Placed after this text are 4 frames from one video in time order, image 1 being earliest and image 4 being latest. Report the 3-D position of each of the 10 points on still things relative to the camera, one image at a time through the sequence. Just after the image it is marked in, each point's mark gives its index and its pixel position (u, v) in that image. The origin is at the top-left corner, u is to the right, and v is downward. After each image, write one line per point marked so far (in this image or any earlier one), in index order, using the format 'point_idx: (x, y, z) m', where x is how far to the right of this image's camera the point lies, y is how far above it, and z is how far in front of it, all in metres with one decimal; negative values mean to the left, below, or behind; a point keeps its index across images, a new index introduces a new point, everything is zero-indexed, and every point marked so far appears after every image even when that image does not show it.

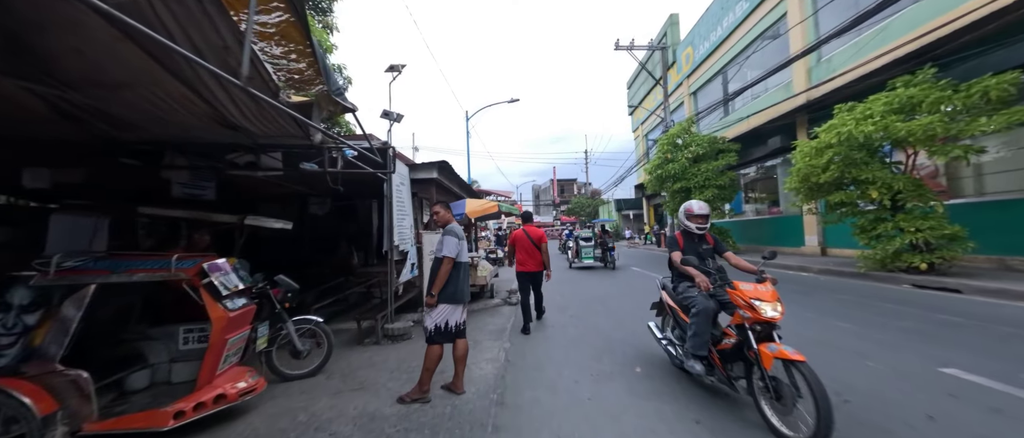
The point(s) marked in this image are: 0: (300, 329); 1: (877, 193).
0: (-2.9, -1.5, +4.3) m
1: (+9.8, +0.7, +8.4) m
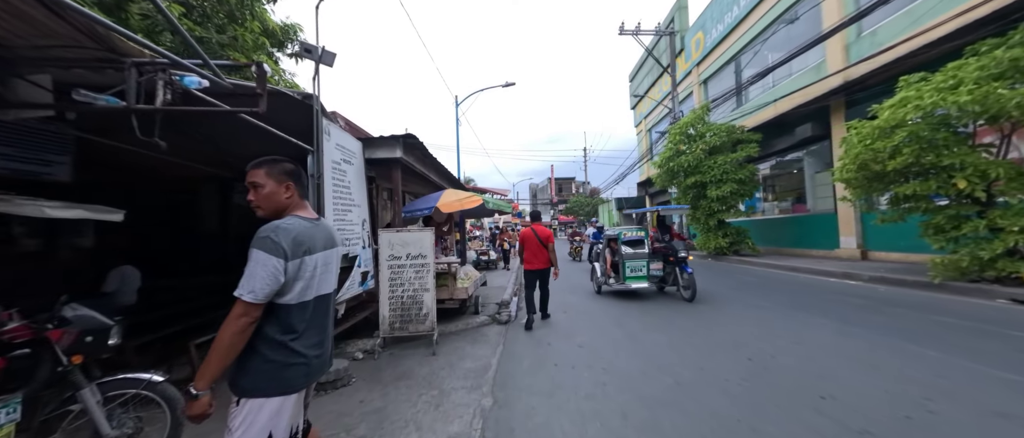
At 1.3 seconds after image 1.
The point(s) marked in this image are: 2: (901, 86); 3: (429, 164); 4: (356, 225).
0: (-3.1, -1.4, +2.4) m
1: (+9.6, +0.8, +6.6) m
2: (+9.4, +3.2, +7.6) m
3: (-1.9, +1.2, +6.9) m
4: (-2.4, -0.1, +4.8) m
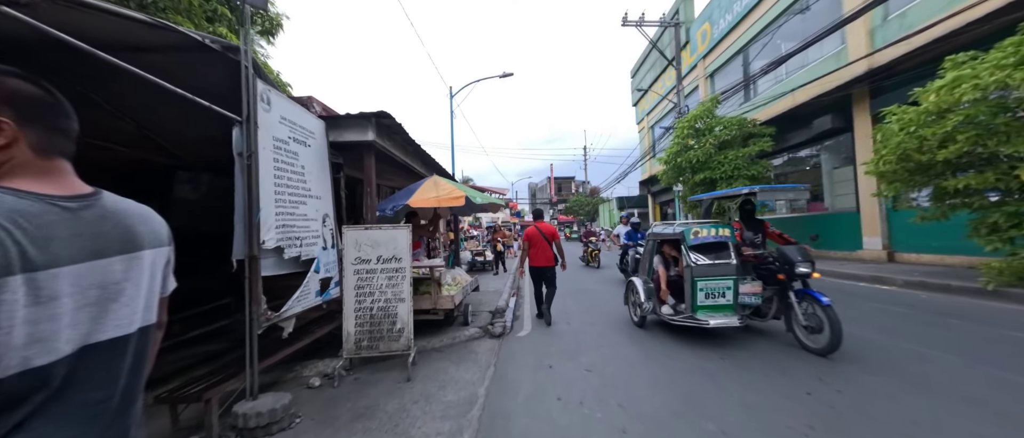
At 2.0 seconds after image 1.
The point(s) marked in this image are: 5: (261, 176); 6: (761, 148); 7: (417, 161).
0: (-3.2, -1.3, +1.5) m
1: (+9.5, +0.8, +5.7) m
2: (+9.4, +3.3, +6.7) m
3: (-2.0, +1.3, +6.0) m
4: (-2.5, 0.0, +3.9) m
5: (-2.5, +0.4, +3.1) m
6: (+10.8, +3.1, +13.4) m
7: (-1.9, +1.2, +6.4) m
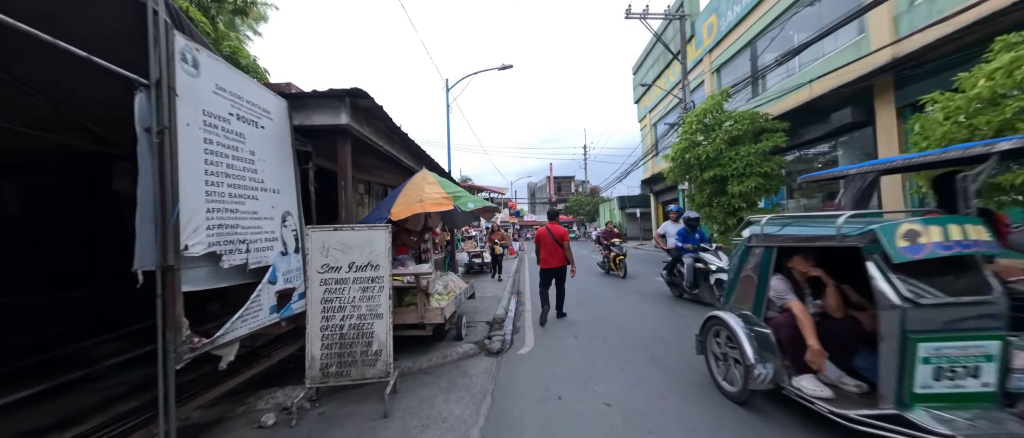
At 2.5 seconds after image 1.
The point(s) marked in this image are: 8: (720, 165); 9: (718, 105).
0: (-3.2, -1.3, +0.8) m
1: (+9.5, +0.8, +5.0) m
2: (+9.3, +3.3, +6.0) m
3: (-2.0, +1.3, +5.2) m
4: (-2.5, 0.0, +3.2) m
5: (-2.5, +0.4, +2.3) m
6: (+10.8, +3.1, +12.7) m
7: (-1.9, +1.2, +5.6) m
8: (+9.0, +2.4, +13.5) m
9: (+9.2, +5.1, +13.9) m
